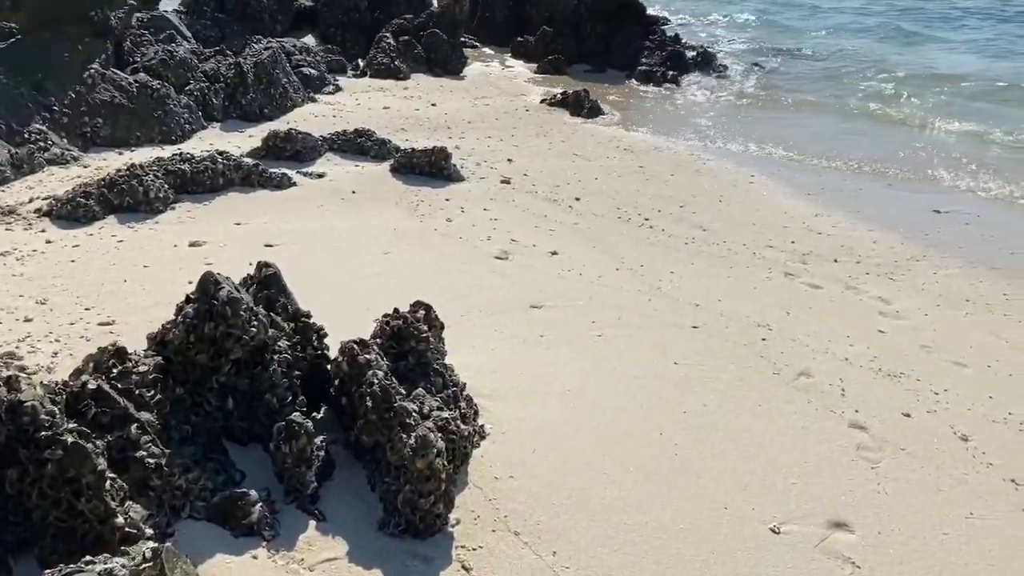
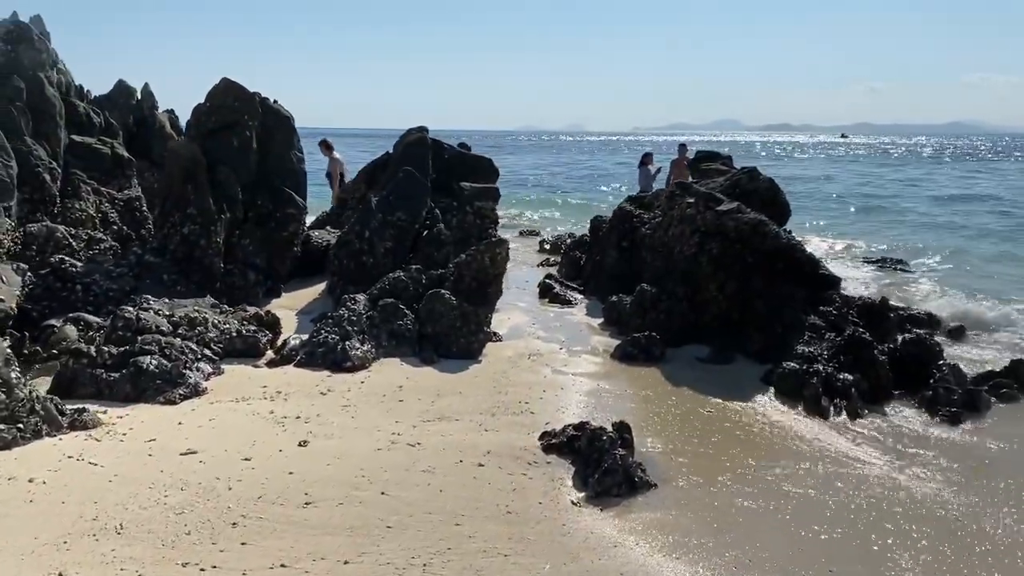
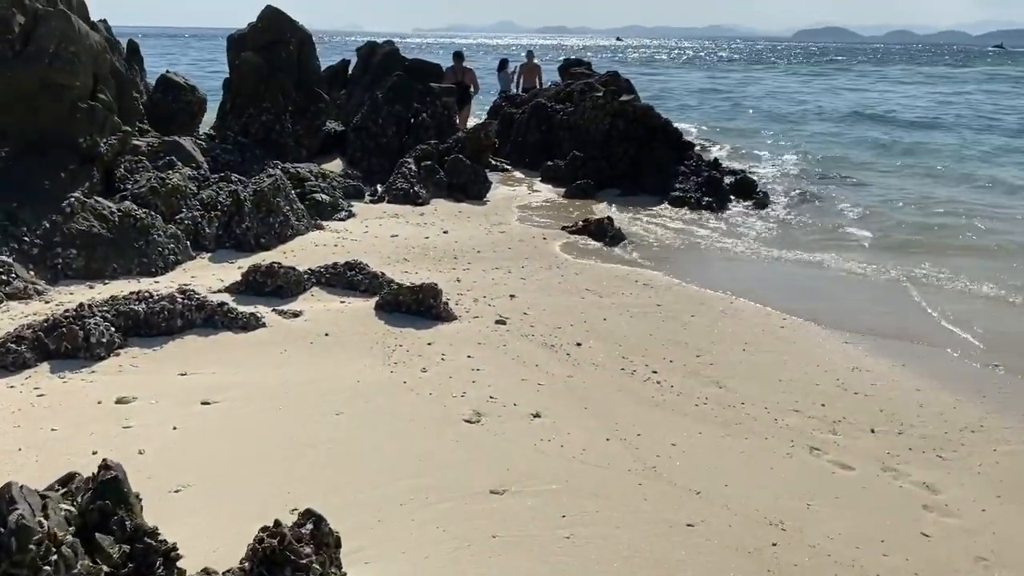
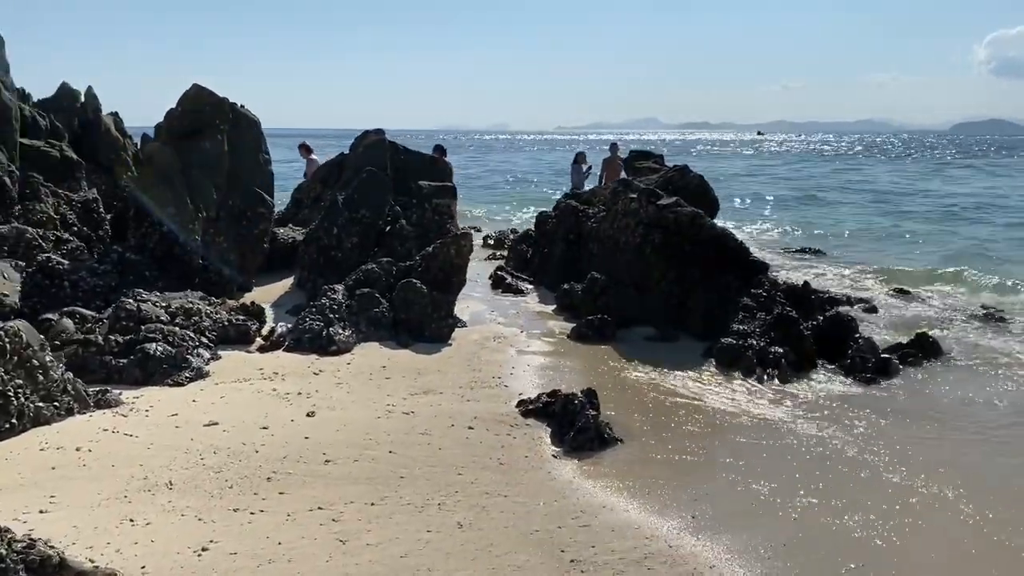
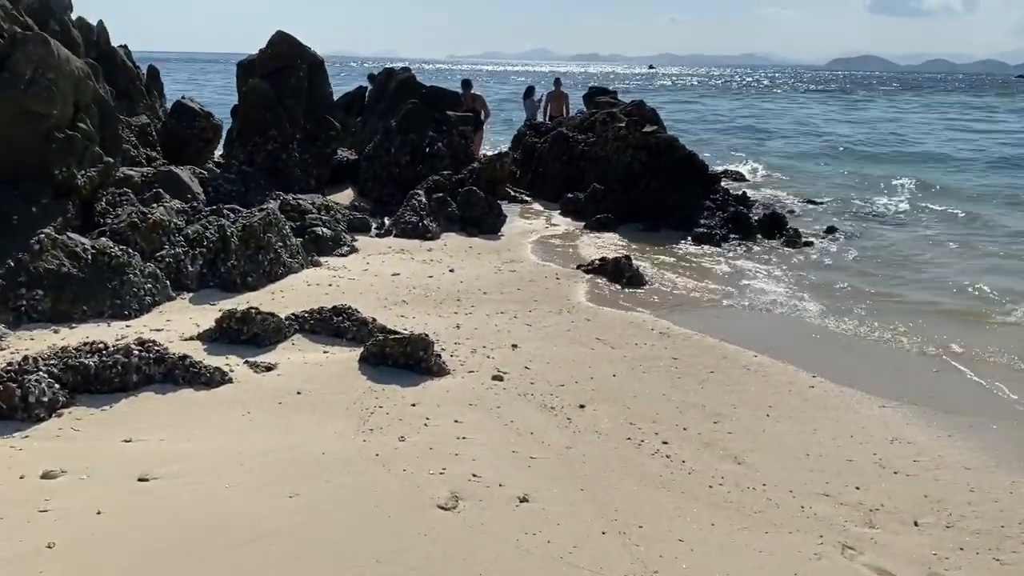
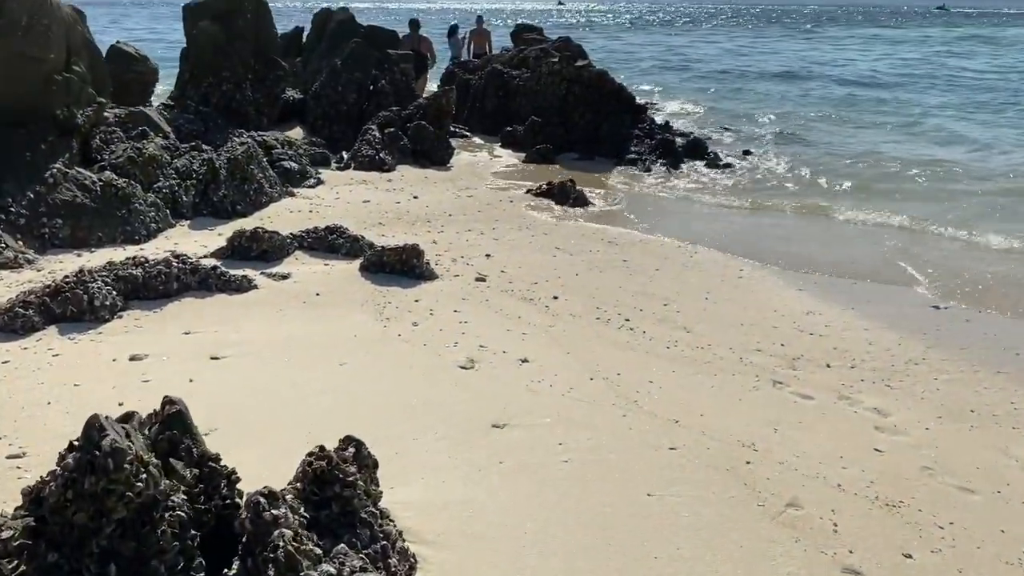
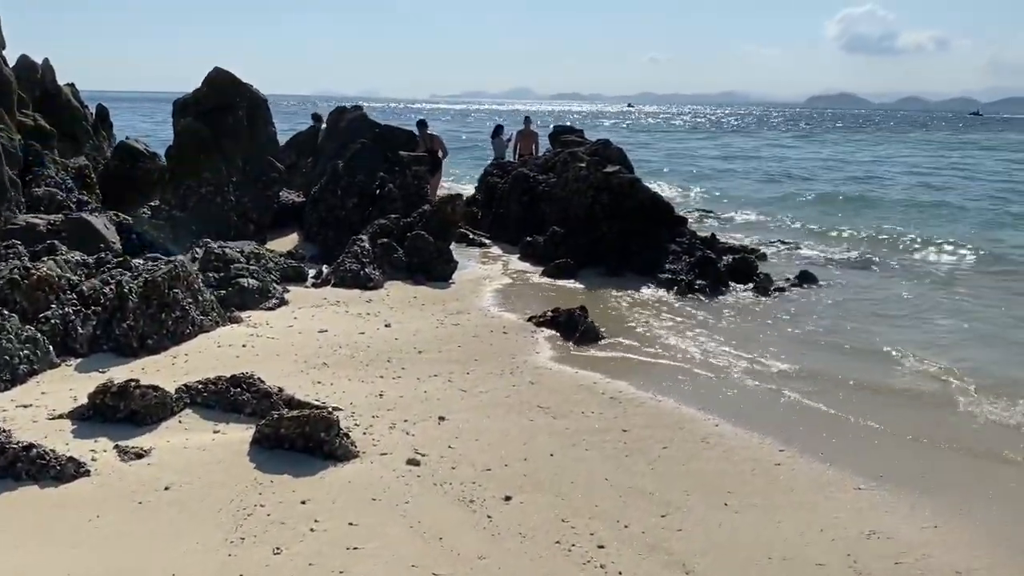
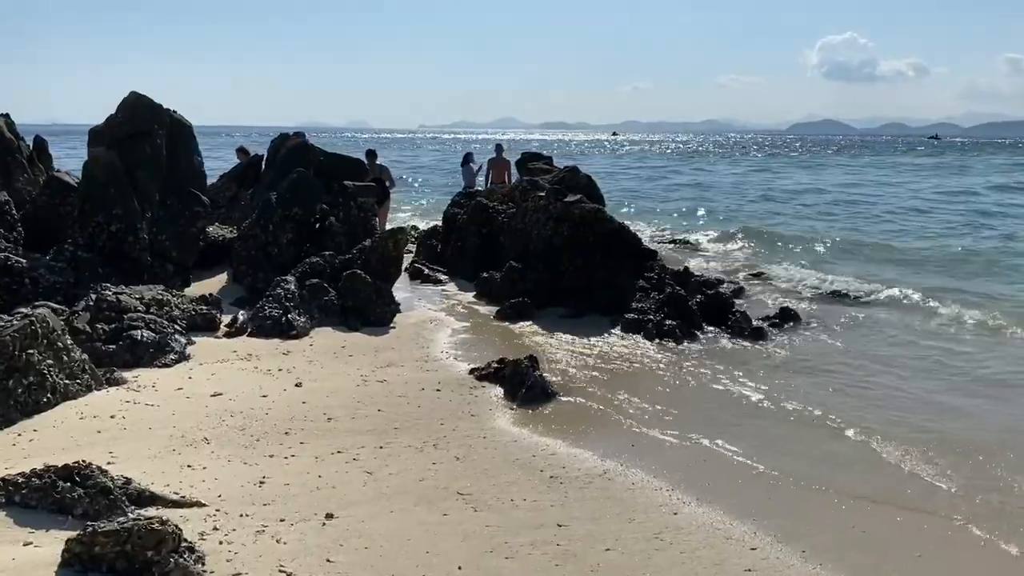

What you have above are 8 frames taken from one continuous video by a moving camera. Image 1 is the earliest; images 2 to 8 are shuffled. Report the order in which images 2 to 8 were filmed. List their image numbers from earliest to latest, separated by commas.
6, 3, 5, 7, 8, 4, 2
